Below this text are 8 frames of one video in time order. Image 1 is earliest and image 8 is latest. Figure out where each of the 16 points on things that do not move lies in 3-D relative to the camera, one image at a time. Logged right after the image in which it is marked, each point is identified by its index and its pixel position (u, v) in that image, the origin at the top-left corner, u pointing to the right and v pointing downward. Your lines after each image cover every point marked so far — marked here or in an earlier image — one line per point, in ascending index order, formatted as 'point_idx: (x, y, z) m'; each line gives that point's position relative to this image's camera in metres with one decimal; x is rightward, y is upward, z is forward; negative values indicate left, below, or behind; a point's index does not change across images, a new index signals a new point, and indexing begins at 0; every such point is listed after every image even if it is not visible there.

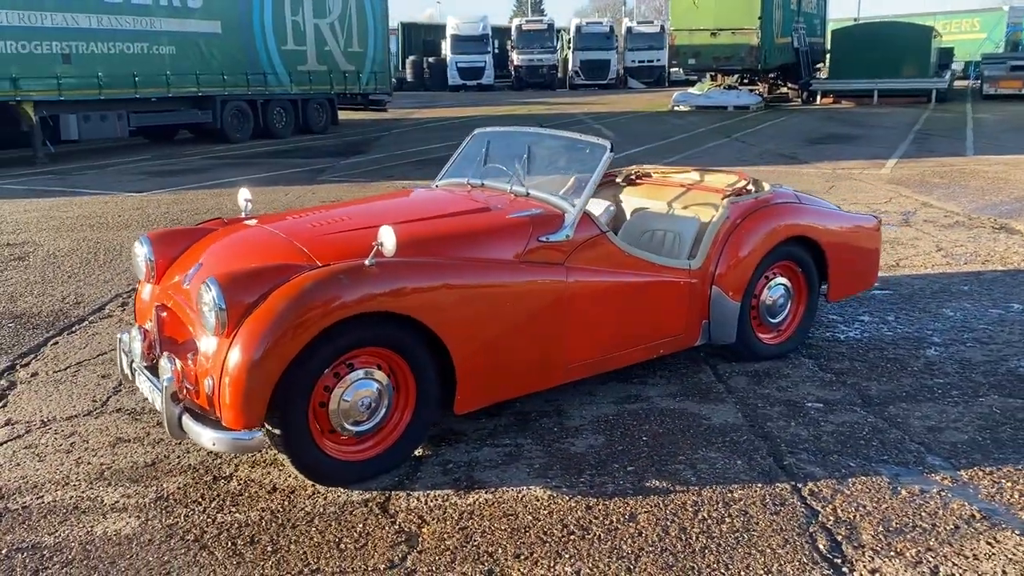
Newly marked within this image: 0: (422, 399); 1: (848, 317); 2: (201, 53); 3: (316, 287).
0: (-0.4, -0.4, +3.5) m
1: (+2.1, -0.2, +5.5) m
2: (-6.8, +5.2, +19.4) m
3: (-0.7, 0.0, +3.2) m
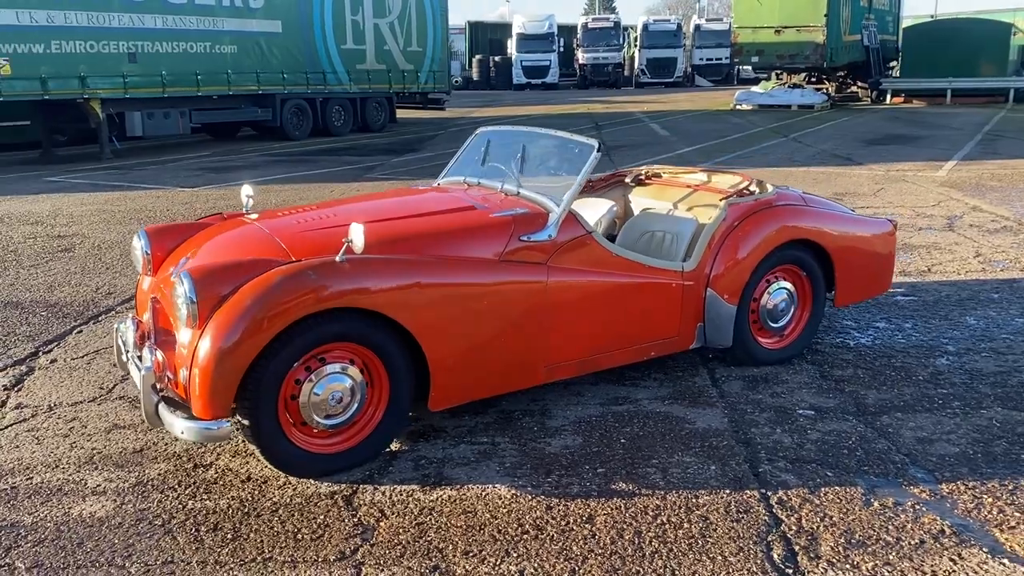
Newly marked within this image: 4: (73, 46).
0: (-0.5, -0.4, +3.6) m
1: (+2.2, -0.2, +5.4) m
2: (-5.6, +5.3, +19.9) m
3: (-0.9, 0.0, +3.3) m
4: (-8.1, +4.4, +16.2) m
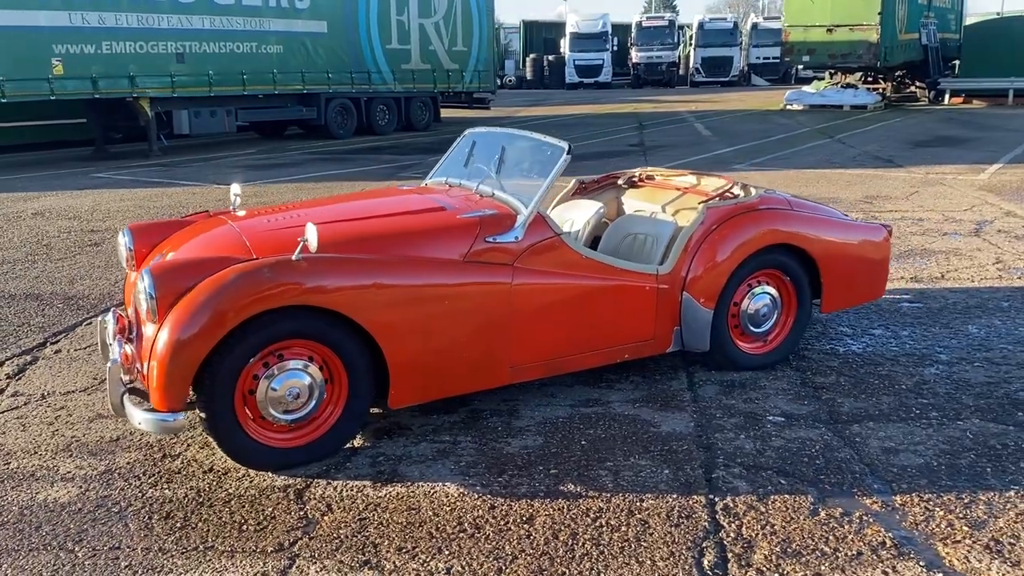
0: (-0.7, -0.4, +3.6) m
1: (+2.1, -0.3, +5.3) m
2: (-4.7, +5.4, +20.2) m
3: (-1.1, 0.0, +3.3) m
4: (-7.4, +4.6, +16.7) m
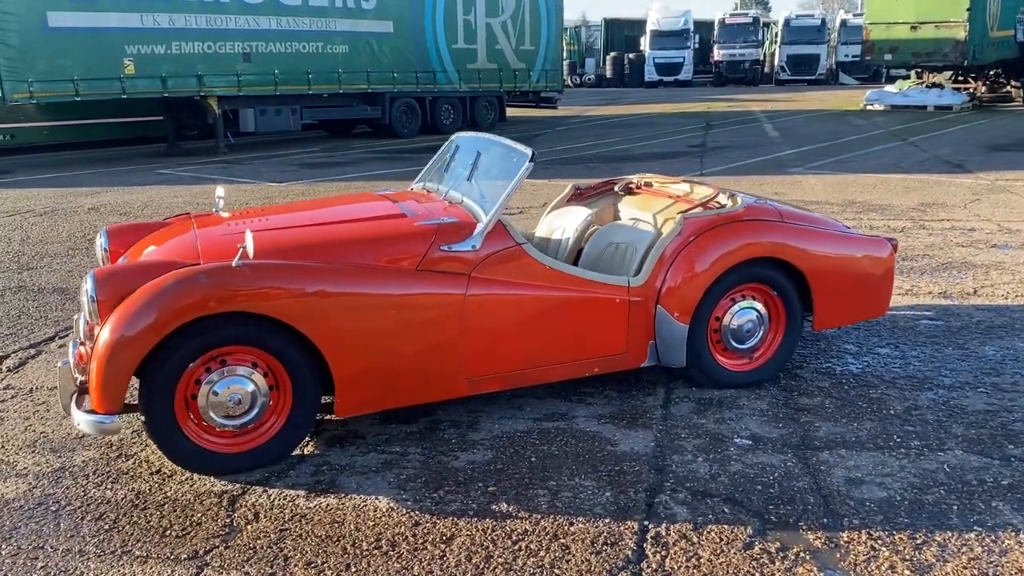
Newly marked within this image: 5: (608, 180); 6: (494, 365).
0: (-0.9, -0.5, +3.6) m
1: (+2.0, -0.3, +5.0) m
2: (-3.2, +5.5, +20.5) m
3: (-1.3, 0.0, +3.4) m
4: (-6.3, +4.7, +17.2) m
5: (+0.6, +0.7, +5.4) m
6: (-0.1, -0.3, +4.0) m
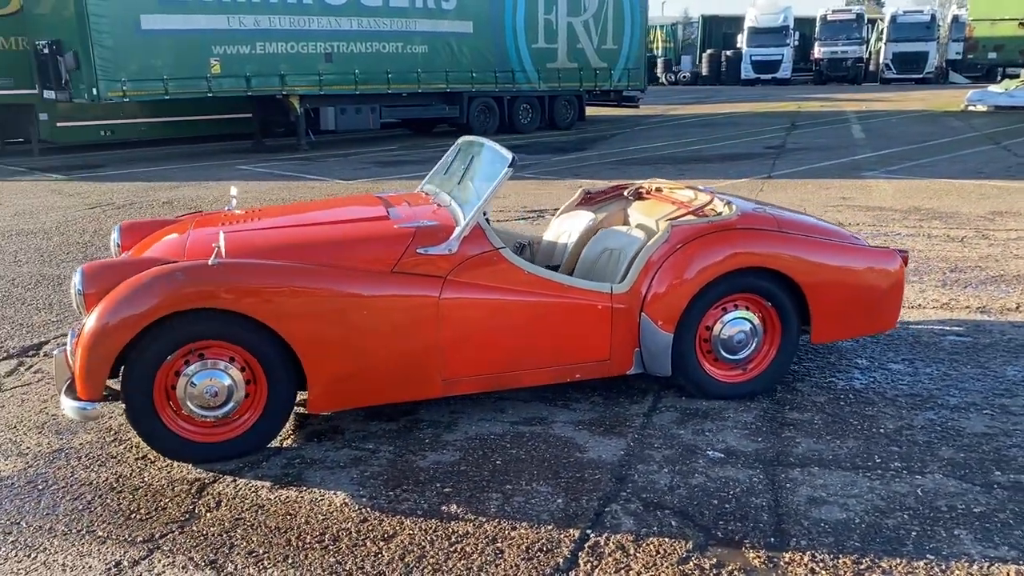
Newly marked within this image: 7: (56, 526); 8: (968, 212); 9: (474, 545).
0: (-1.0, -0.5, +3.8) m
1: (+2.0, -0.4, +4.8) m
2: (-1.4, +5.6, +20.7) m
3: (-1.4, 0.0, +3.5) m
4: (-4.8, +4.9, +17.8) m
5: (+0.7, +0.6, +5.3) m
6: (-0.2, -0.4, +4.0) m
7: (-1.7, -0.9, +3.2) m
8: (+5.0, +0.8, +9.6) m
9: (-0.1, -0.9, +3.1) m
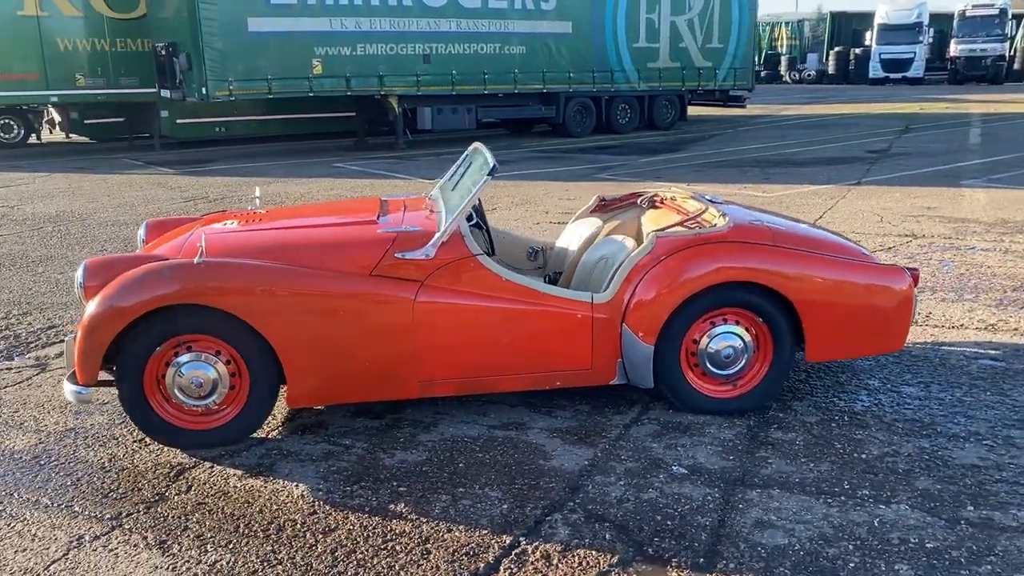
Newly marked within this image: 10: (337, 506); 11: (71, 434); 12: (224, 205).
0: (-1.2, -0.4, +4.0) m
1: (+2.0, -0.5, +4.6) m
2: (+0.9, +5.6, +20.8) m
3: (-1.6, 0.0, +3.8) m
4: (-2.9, +5.0, +18.4) m
5: (+0.7, +0.6, +5.3) m
6: (-0.3, -0.4, +4.1) m
7: (-1.9, -0.9, +3.5) m
8: (+5.6, +0.6, +8.9) m
9: (-0.4, -0.9, +3.2) m
10: (-0.7, -0.9, +3.5) m
11: (-2.1, -0.7, +4.2) m
12: (-3.8, +1.1, +11.4) m
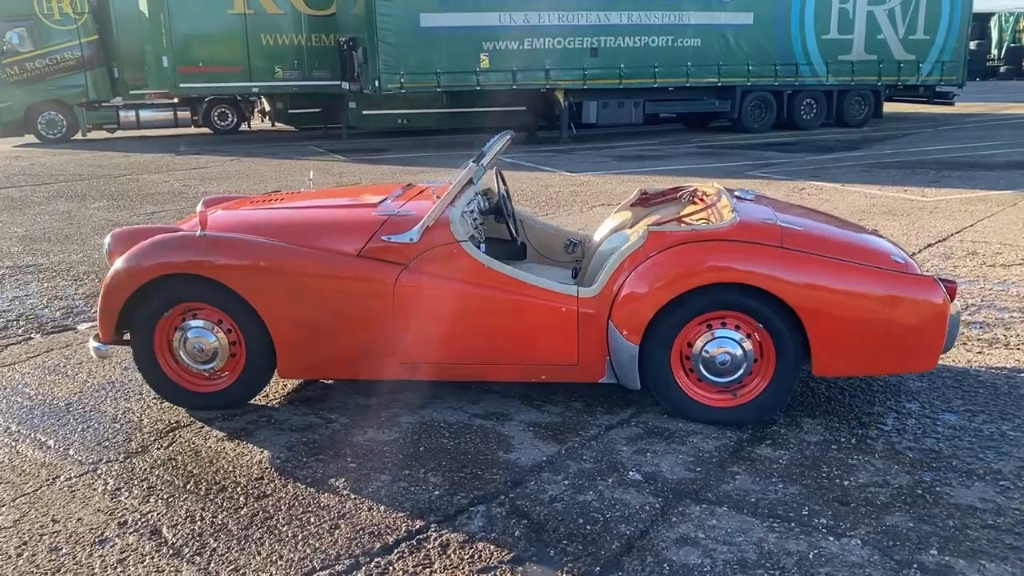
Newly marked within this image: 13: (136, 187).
0: (-1.3, -0.3, +4.2) m
1: (+2.0, -0.6, +4.1) m
2: (+4.9, +5.6, +20.1) m
3: (-1.7, +0.2, +4.1) m
4: (+0.7, +5.2, +18.6) m
5: (+1.0, +0.6, +5.1) m
6: (-0.4, -0.3, +4.1) m
7: (-2.1, -0.7, +4.0) m
8: (+6.5, +0.4, +7.5) m
9: (-0.7, -0.8, +3.2) m
10: (-0.9, -0.8, +3.6) m
11: (-2.1, -0.5, +4.6) m
12: (-2.0, +1.3, +12.0) m
13: (-5.6, +1.5, +13.0) m
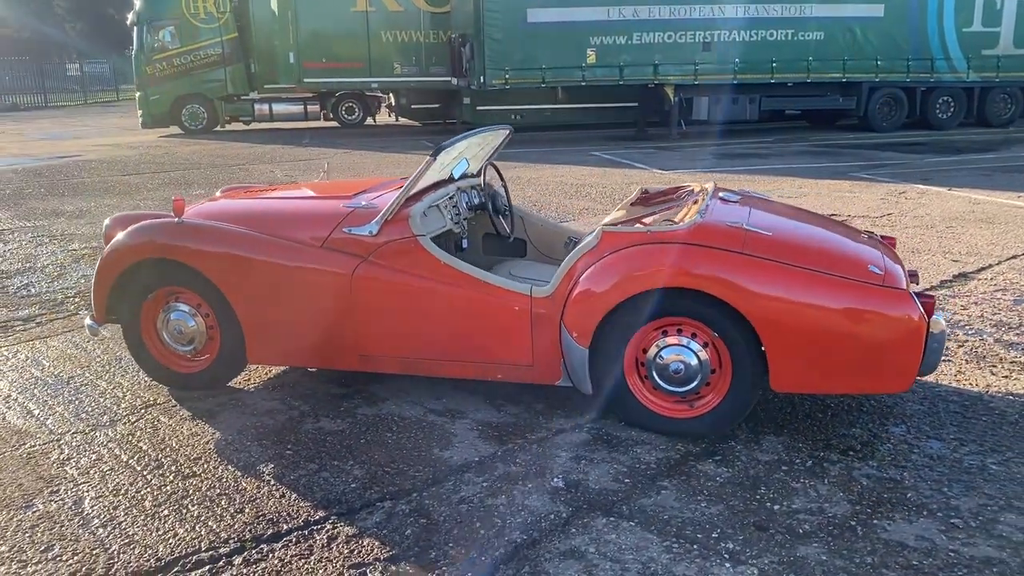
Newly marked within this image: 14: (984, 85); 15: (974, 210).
0: (-1.4, -0.3, +4.4) m
1: (+1.7, -0.6, +3.8) m
2: (+7.4, +5.4, +19.0) m
3: (-1.8, +0.3, +4.3) m
4: (+2.9, +5.2, +18.2) m
5: (+0.9, +0.6, +4.8) m
6: (-0.6, -0.3, +4.1) m
7: (-2.3, -0.6, +4.2) m
8: (+6.8, +0.1, +6.4) m
9: (-1.1, -0.8, +3.3) m
10: (-1.2, -0.7, +3.7) m
11: (-2.2, -0.4, +4.9) m
12: (-0.9, +1.4, +12.2) m
13: (-4.2, +1.7, +13.8) m
14: (+10.5, +4.6, +19.8) m
15: (+4.9, +0.8, +9.3) m
